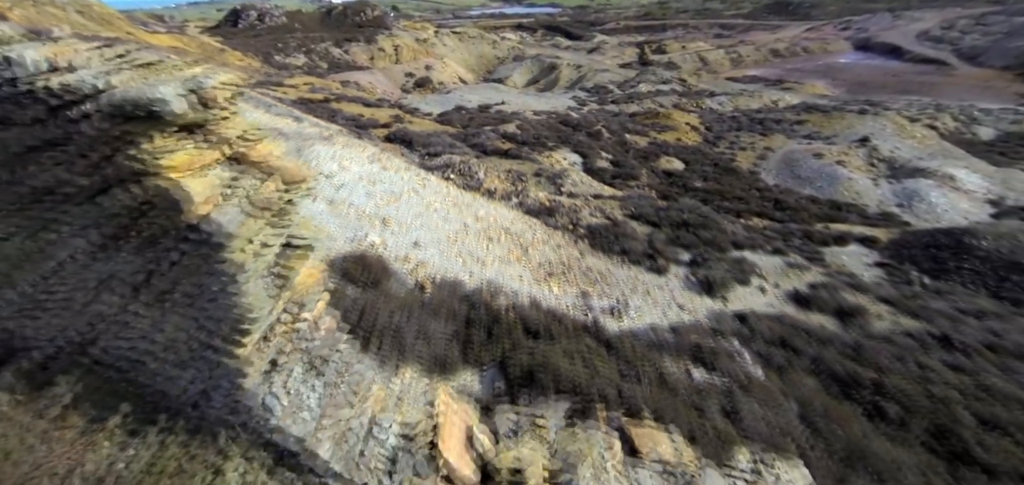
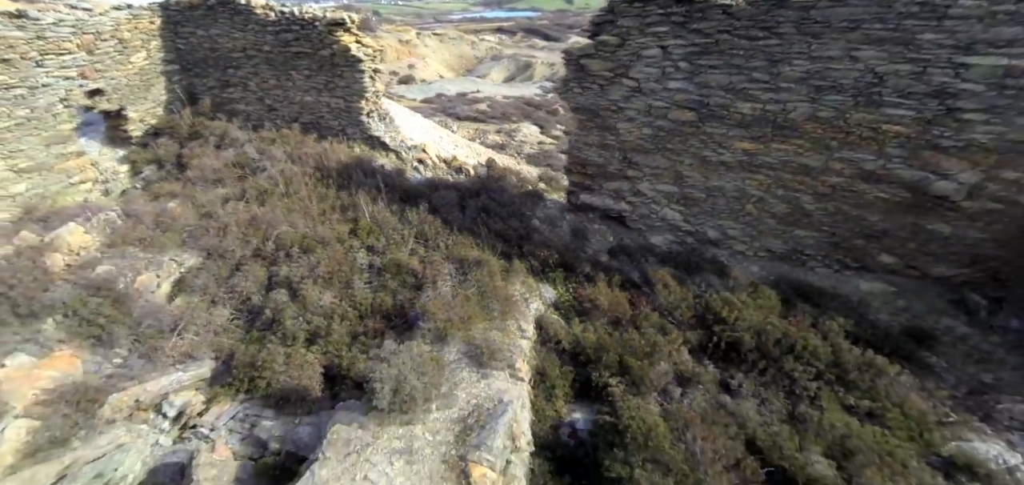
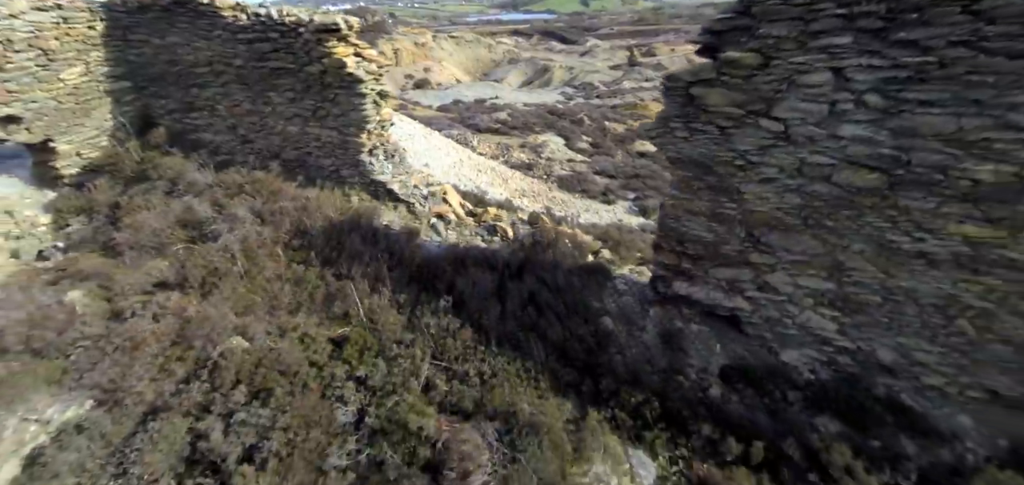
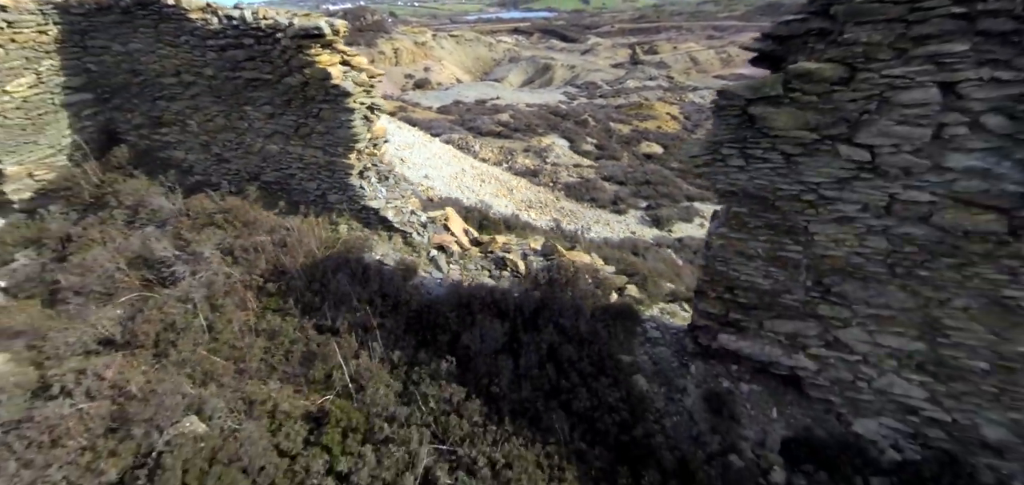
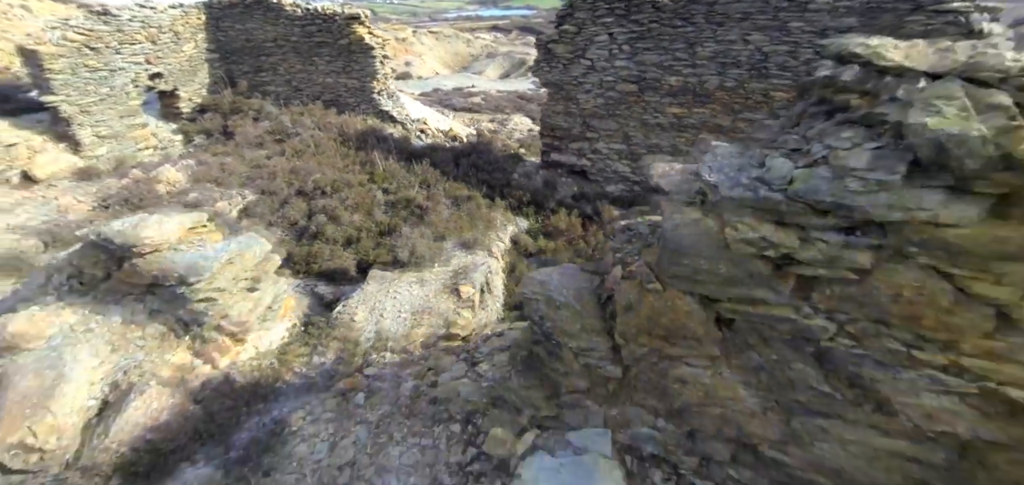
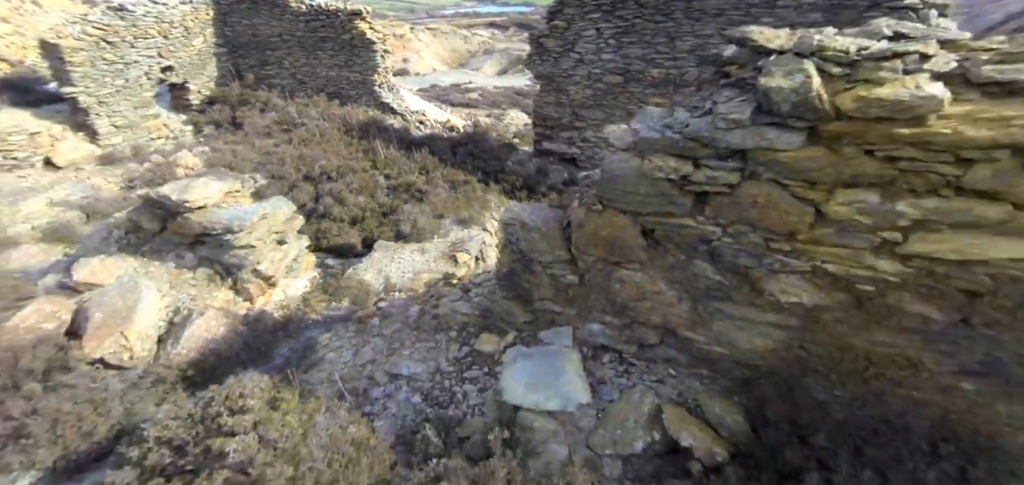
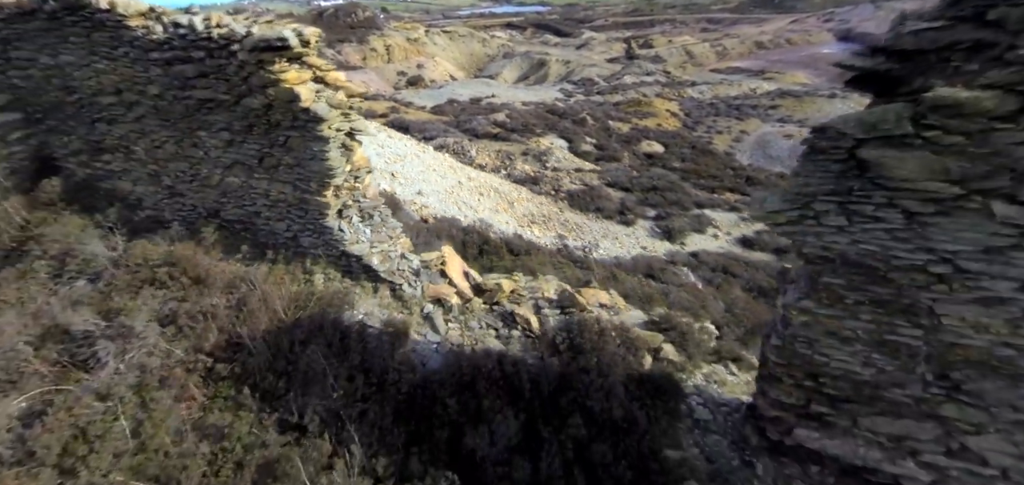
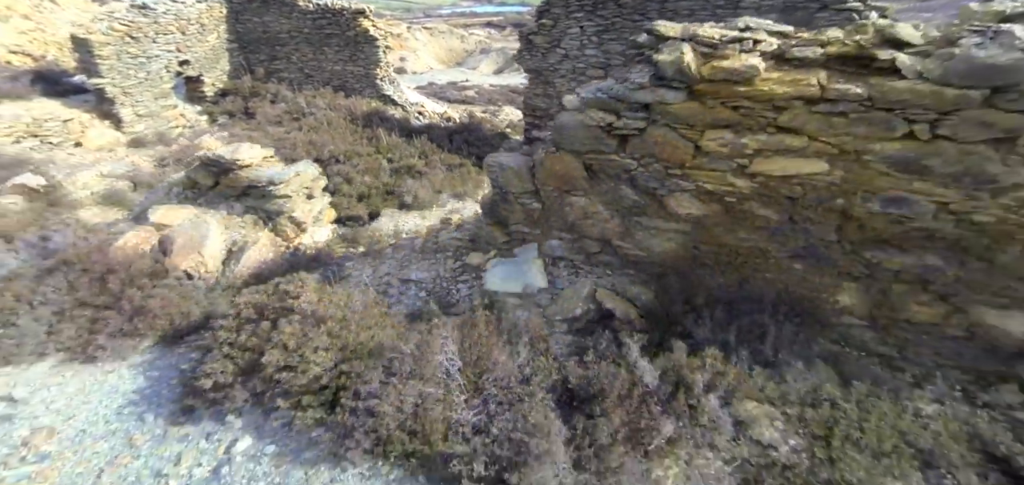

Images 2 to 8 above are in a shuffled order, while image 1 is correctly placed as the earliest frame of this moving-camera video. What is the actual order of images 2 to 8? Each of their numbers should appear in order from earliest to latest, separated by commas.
7, 4, 3, 2, 5, 6, 8
